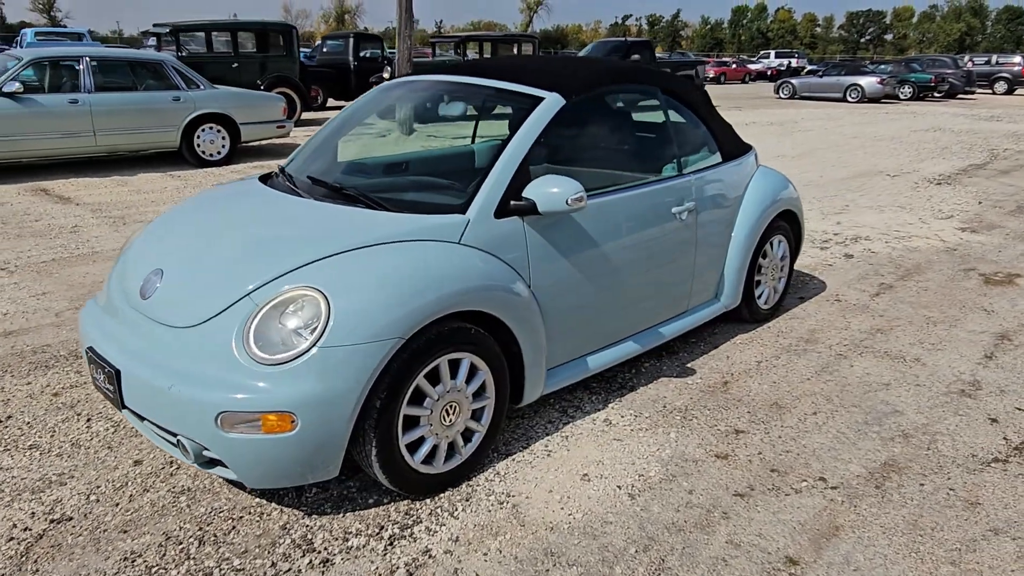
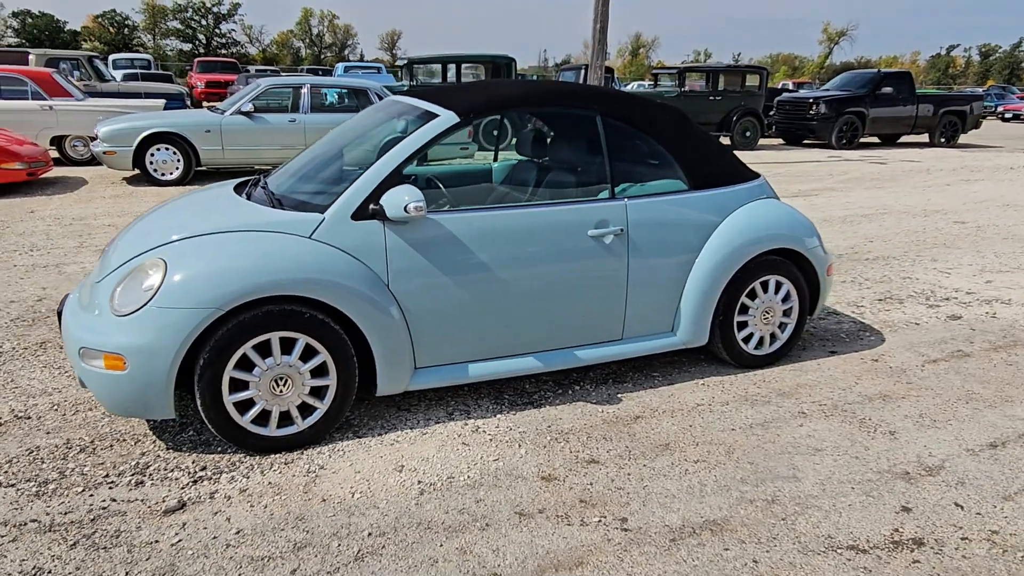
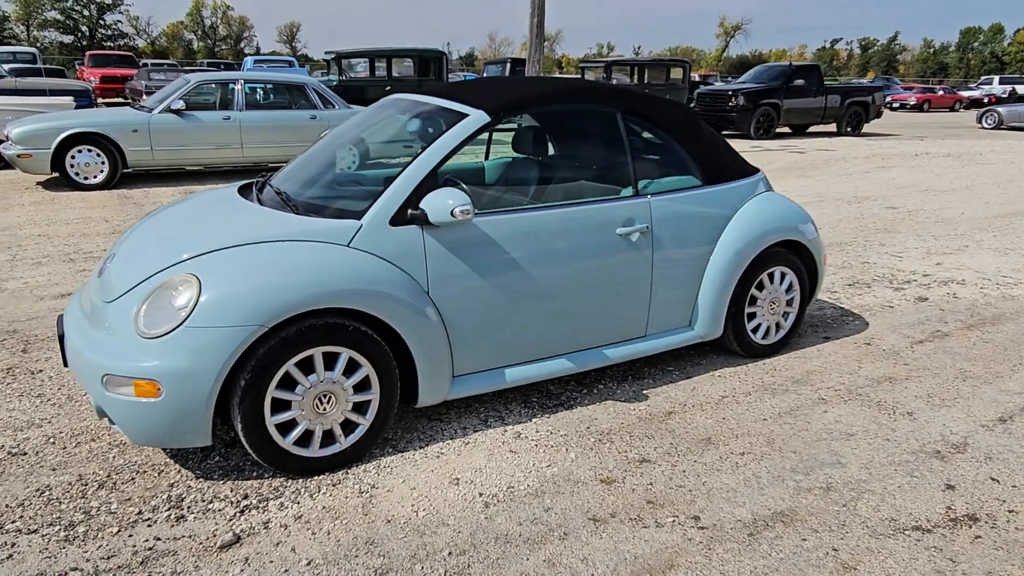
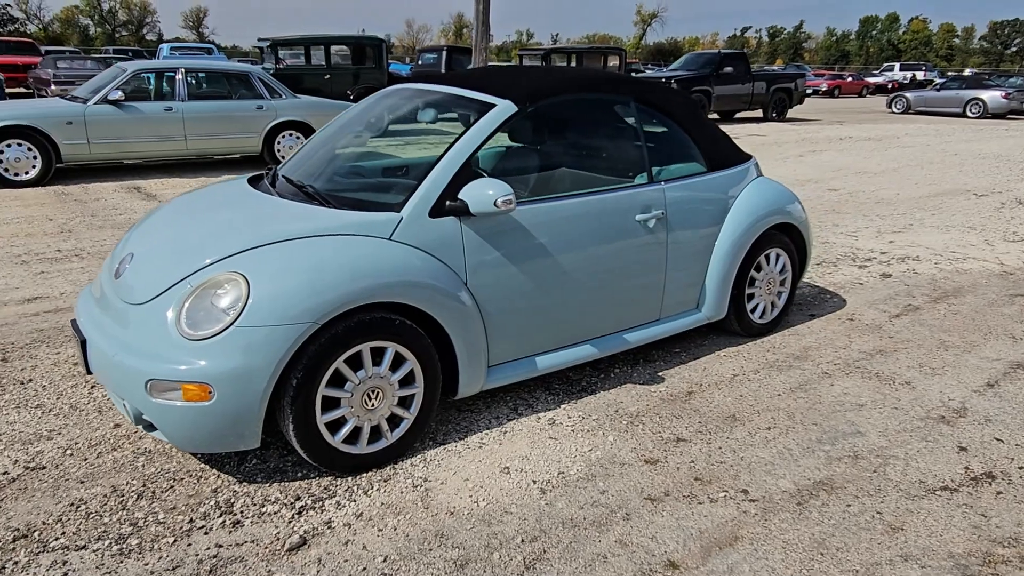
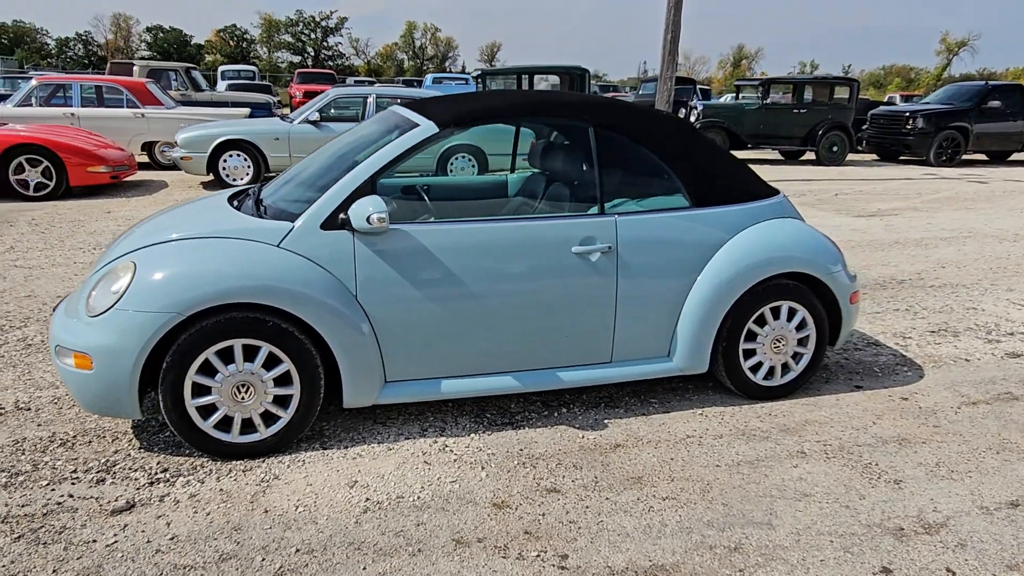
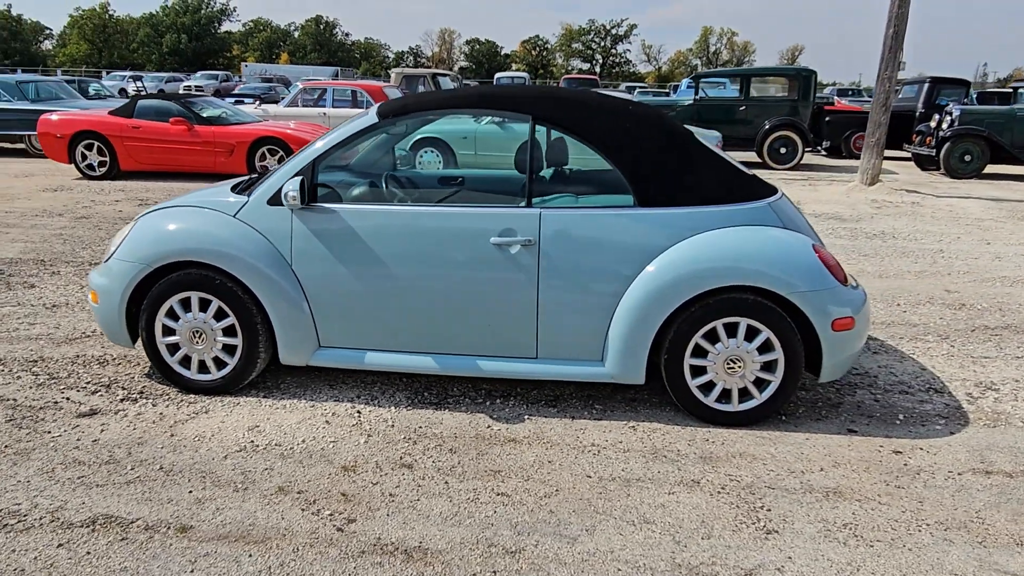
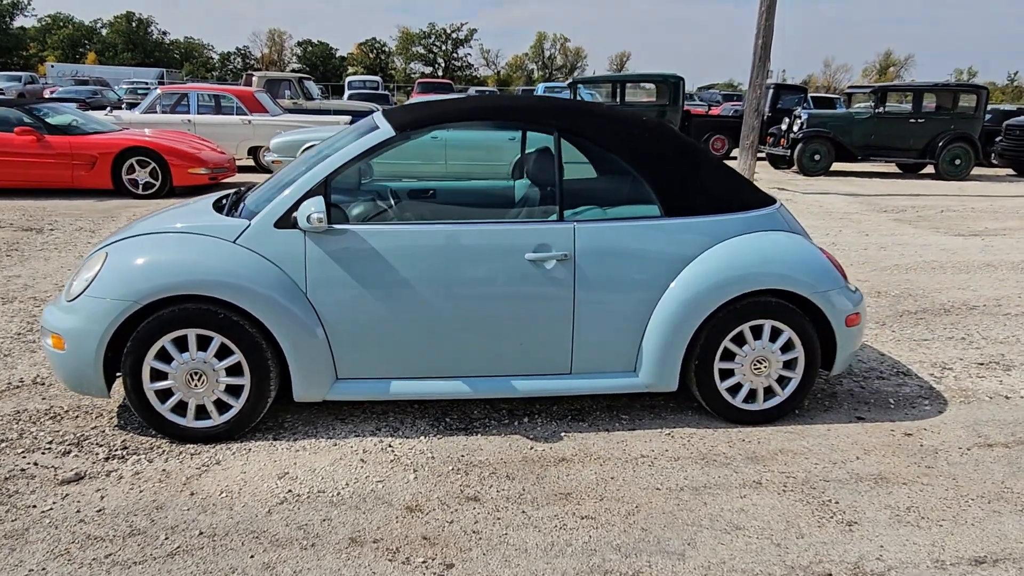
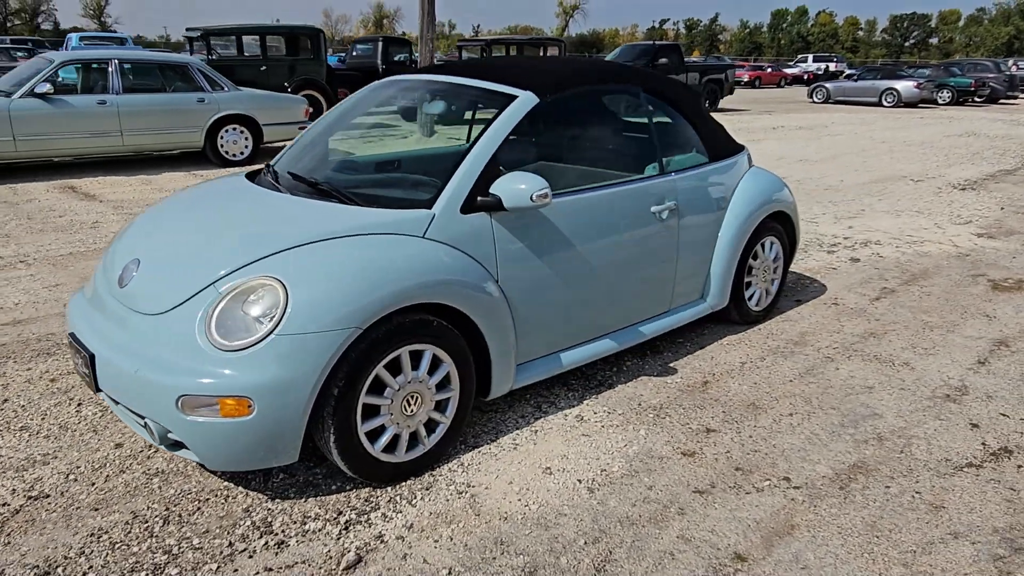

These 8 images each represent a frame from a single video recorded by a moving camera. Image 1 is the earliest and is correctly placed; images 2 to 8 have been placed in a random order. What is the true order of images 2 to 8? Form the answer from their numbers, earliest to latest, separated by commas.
8, 4, 3, 2, 5, 7, 6
